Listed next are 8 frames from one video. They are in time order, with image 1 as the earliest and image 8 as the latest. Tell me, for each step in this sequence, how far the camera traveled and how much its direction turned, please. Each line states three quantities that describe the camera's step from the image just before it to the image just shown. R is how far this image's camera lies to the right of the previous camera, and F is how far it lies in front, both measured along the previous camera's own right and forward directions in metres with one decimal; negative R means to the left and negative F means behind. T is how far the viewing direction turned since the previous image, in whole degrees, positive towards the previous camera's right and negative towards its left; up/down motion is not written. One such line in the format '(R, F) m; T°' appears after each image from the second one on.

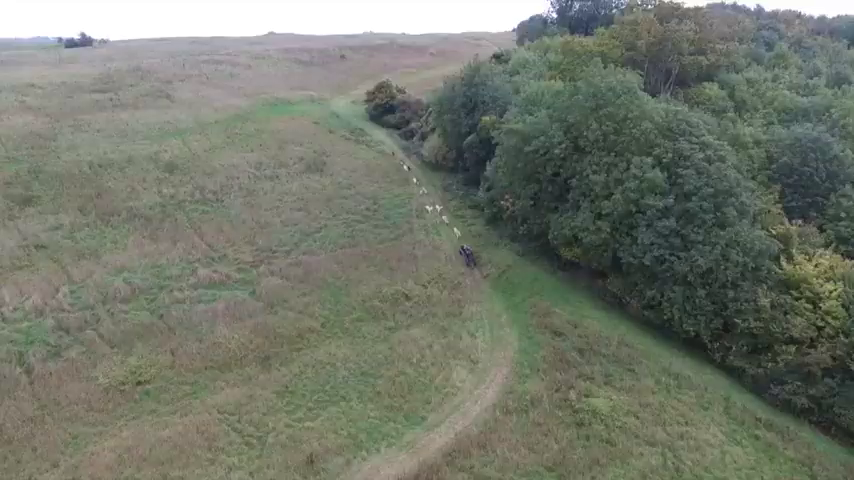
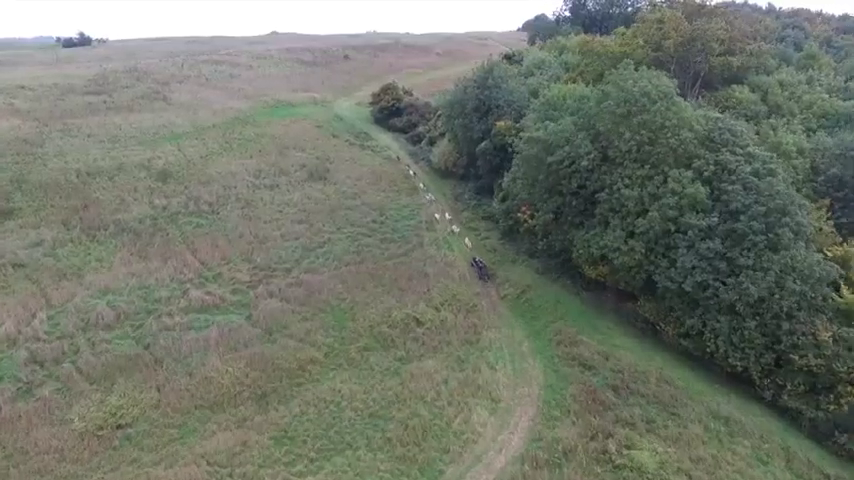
(-0.5, +2.6) m; 0°
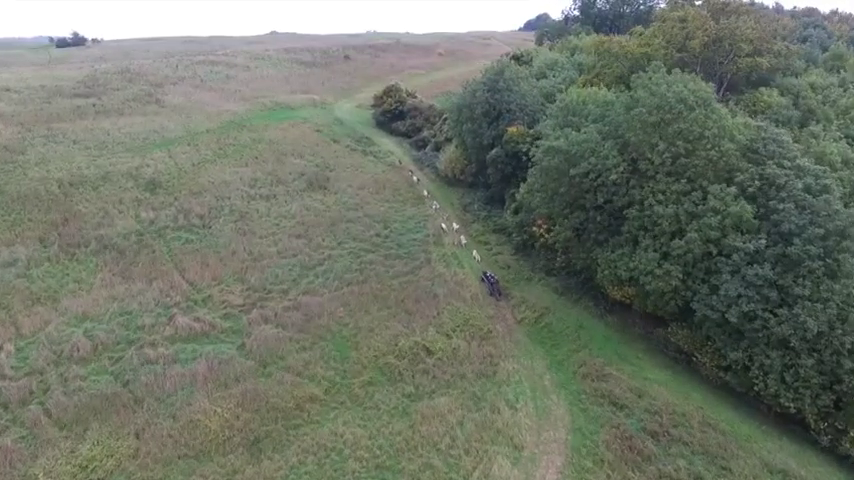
(-0.5, +2.5) m; 0°
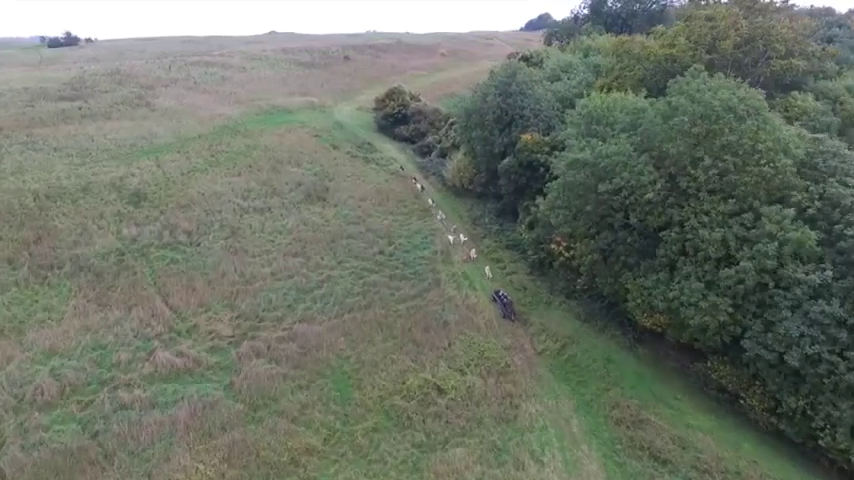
(-0.5, +2.7) m; 0°
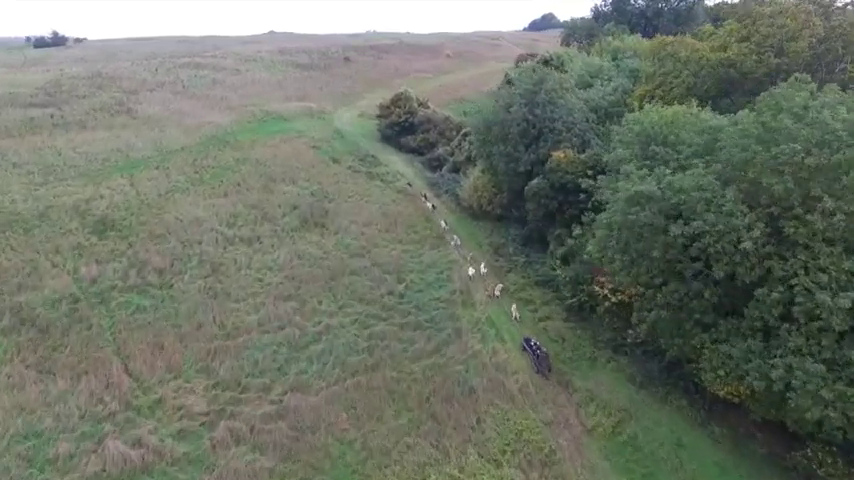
(-0.8, +4.9) m; 0°
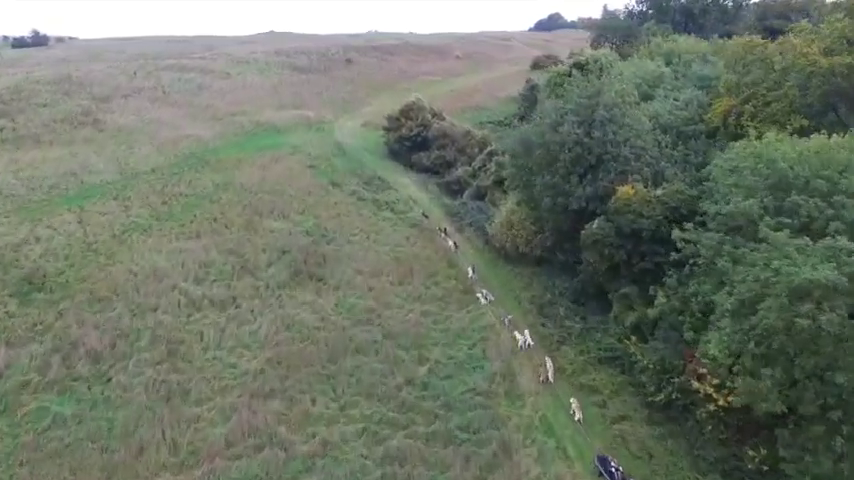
(-1.1, +6.8) m; 0°
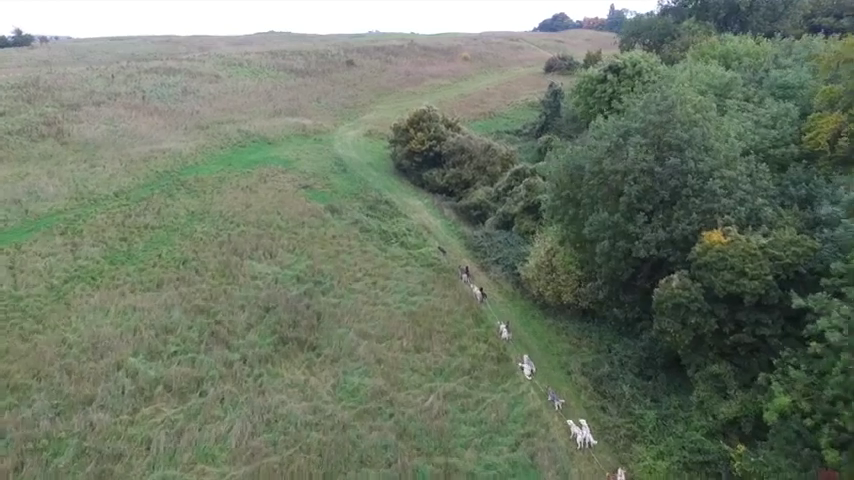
(-0.8, +5.4) m; 0°
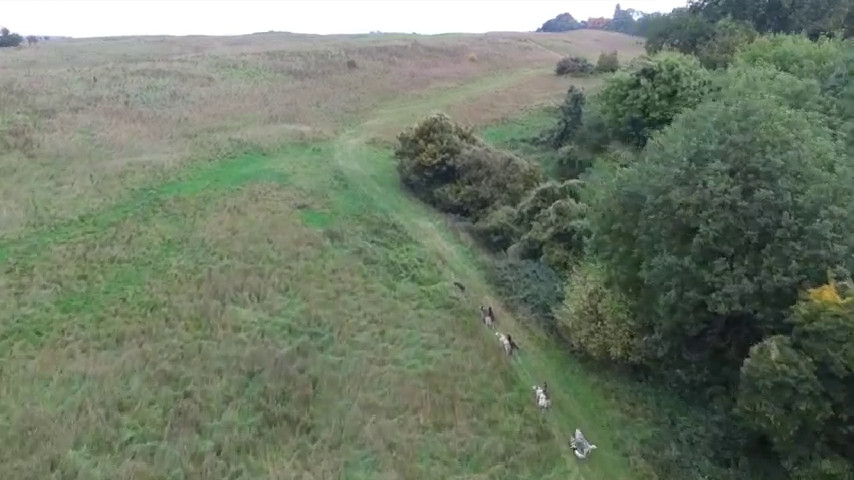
(-0.6, +3.9) m; 0°
